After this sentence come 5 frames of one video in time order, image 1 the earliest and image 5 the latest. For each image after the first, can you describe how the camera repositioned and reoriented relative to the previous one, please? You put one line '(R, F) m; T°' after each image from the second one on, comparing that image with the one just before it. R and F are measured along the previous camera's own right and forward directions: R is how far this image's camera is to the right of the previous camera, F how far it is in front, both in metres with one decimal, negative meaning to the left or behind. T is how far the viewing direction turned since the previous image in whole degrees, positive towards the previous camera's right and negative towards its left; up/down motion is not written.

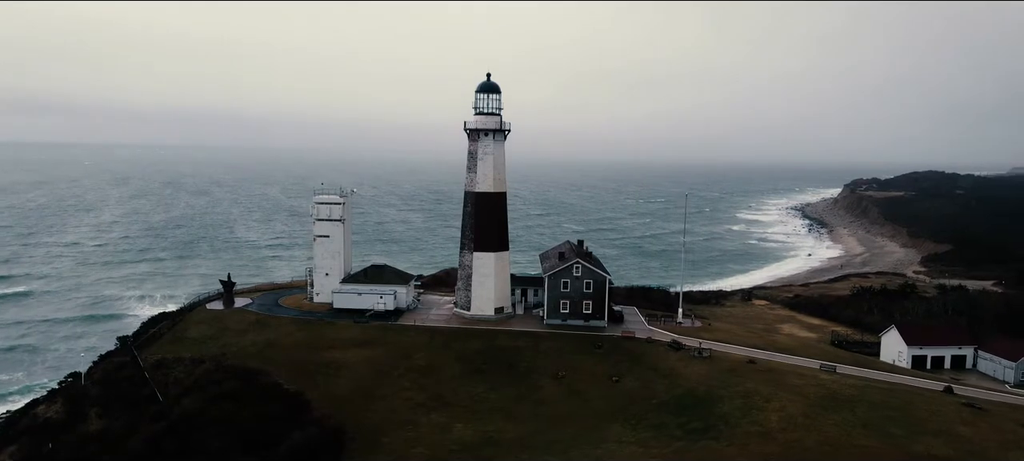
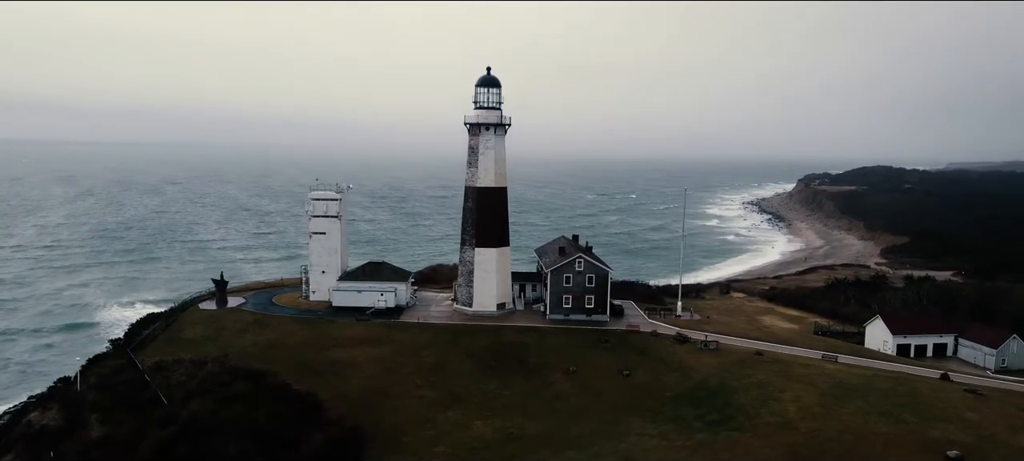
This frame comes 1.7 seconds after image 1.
(-1.9, +0.3) m; +3°
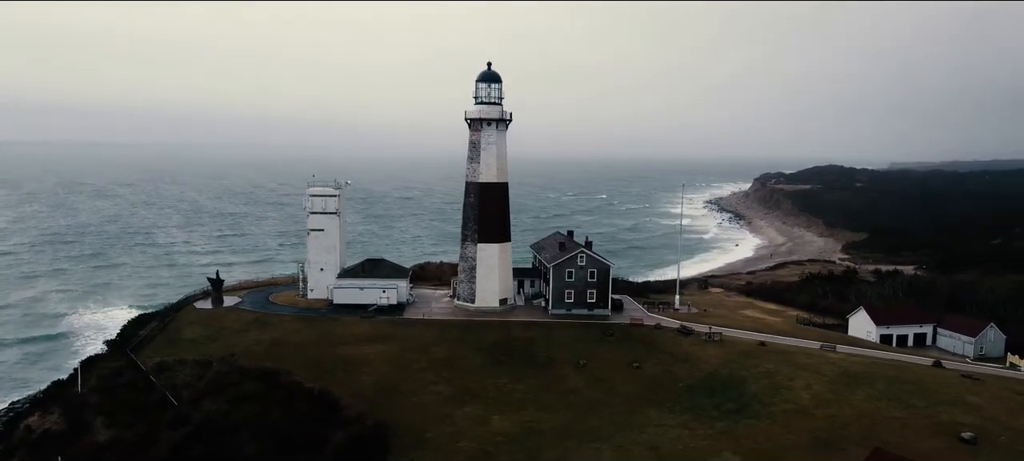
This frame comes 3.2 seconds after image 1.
(-1.9, +0.1) m; +3°
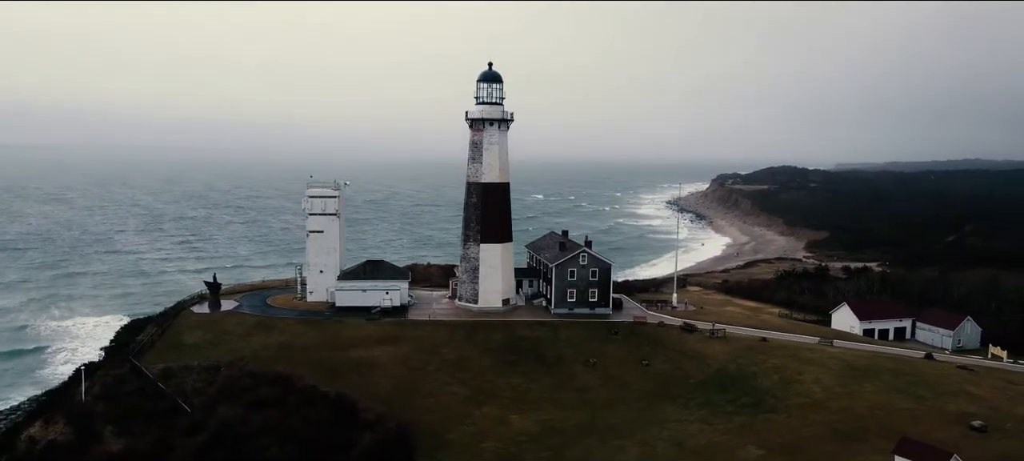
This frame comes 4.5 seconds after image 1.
(-2.0, 0.0) m; +3°
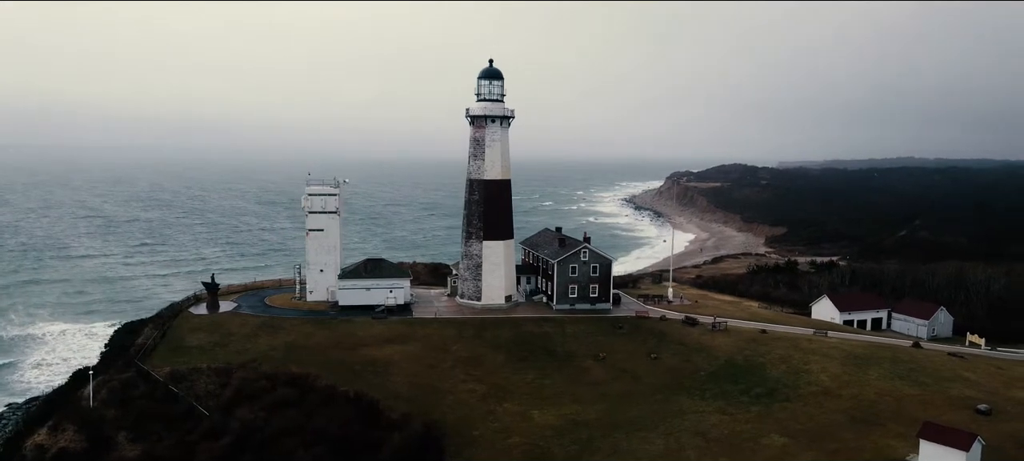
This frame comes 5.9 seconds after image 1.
(-2.2, 0.0) m; +3°
